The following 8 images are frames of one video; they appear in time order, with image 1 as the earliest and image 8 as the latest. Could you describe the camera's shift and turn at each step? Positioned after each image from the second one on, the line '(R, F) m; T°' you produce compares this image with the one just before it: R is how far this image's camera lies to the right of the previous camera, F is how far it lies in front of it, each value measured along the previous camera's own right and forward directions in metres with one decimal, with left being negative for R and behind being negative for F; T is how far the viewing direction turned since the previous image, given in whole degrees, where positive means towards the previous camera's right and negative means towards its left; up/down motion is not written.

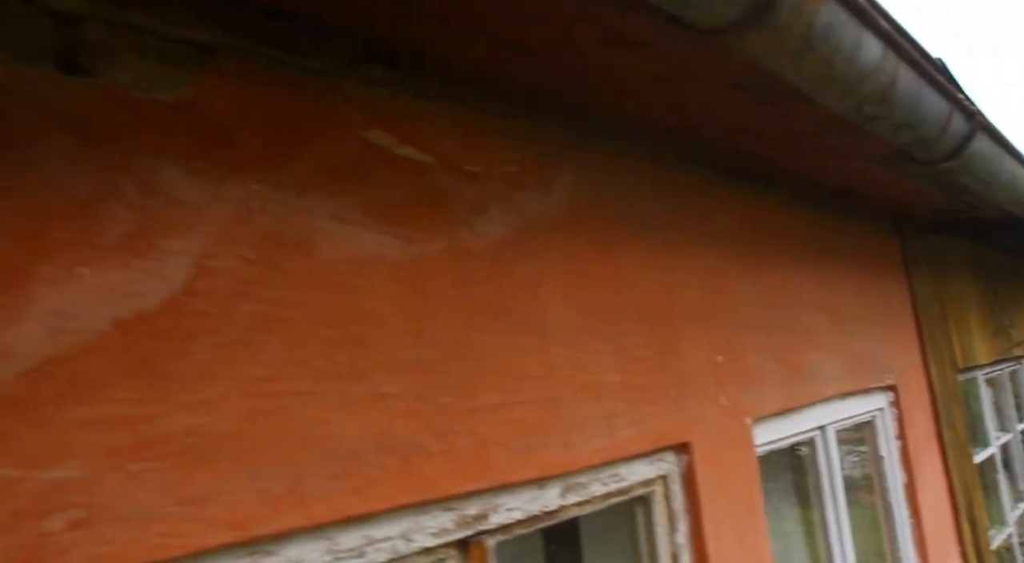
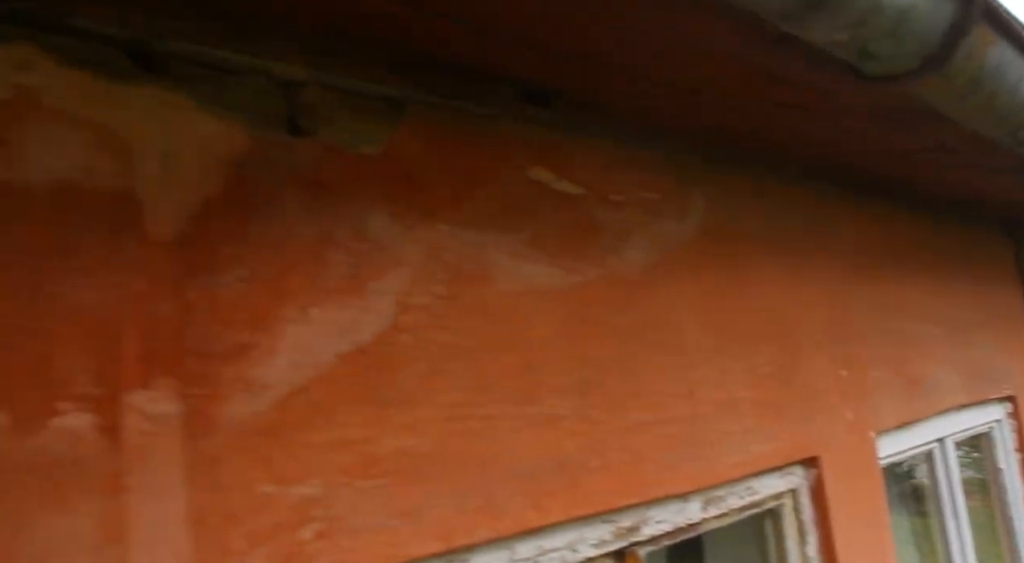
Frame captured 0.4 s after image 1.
(-0.2, -0.2) m; -5°
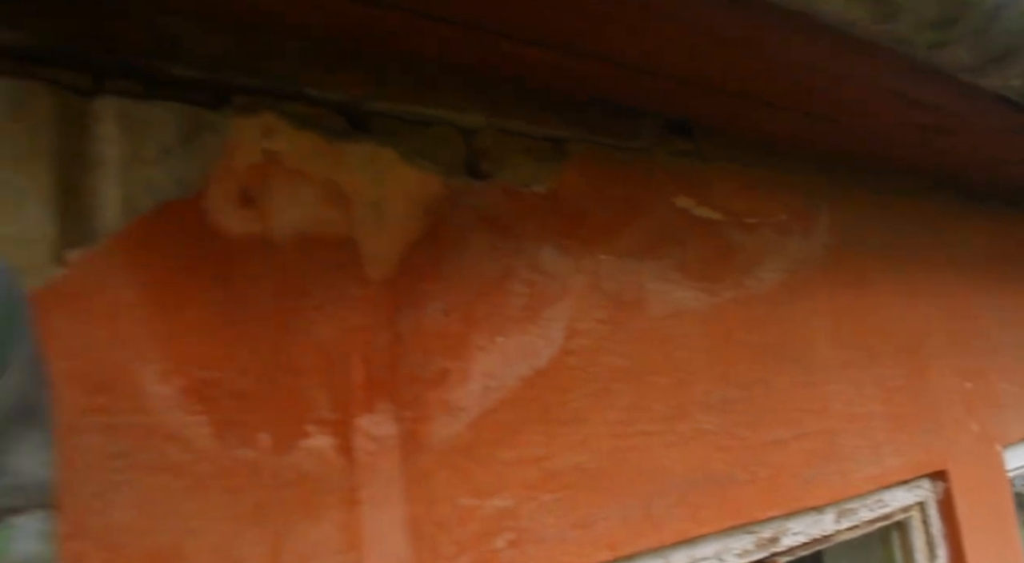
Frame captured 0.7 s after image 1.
(-0.2, -0.2) m; -5°
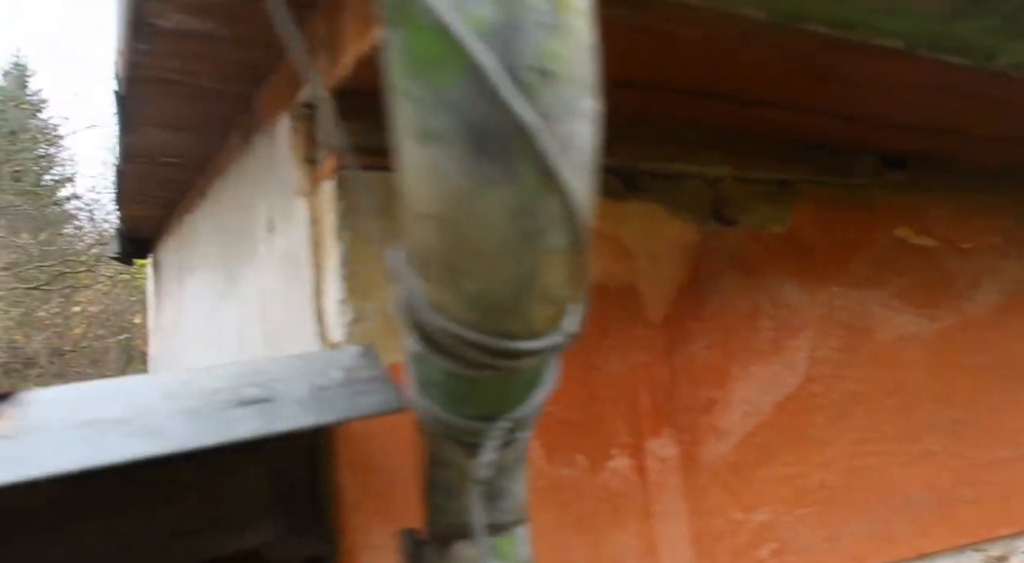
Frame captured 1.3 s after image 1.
(-0.3, -0.3) m; -9°
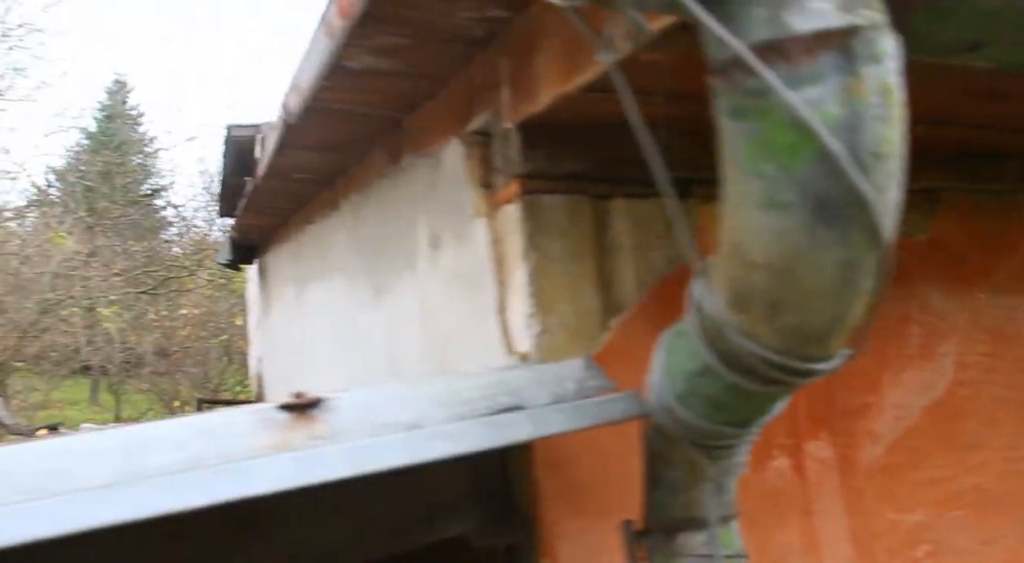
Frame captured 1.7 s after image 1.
(-0.2, -0.1) m; -5°
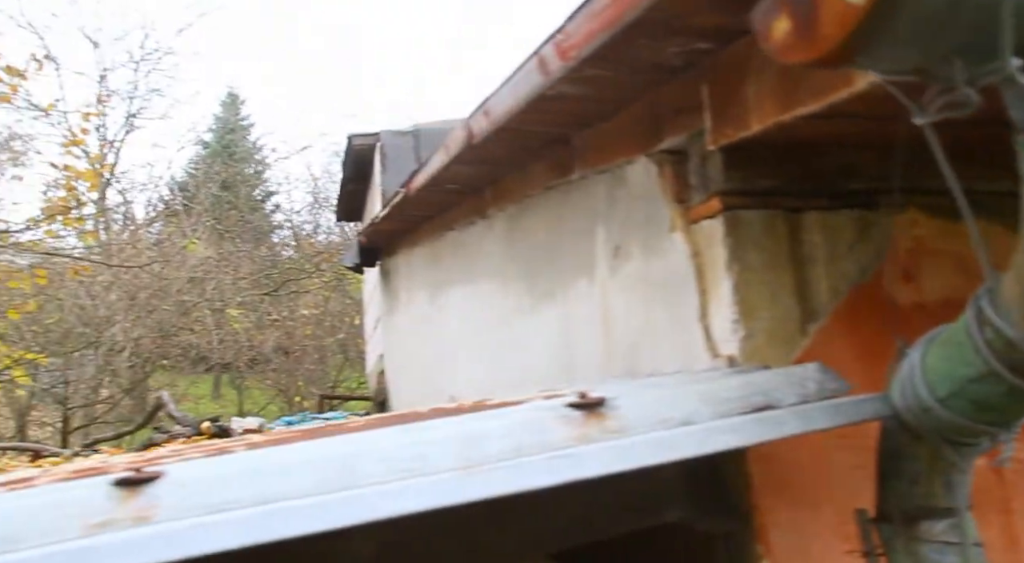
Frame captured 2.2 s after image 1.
(-0.2, -0.2) m; -7°
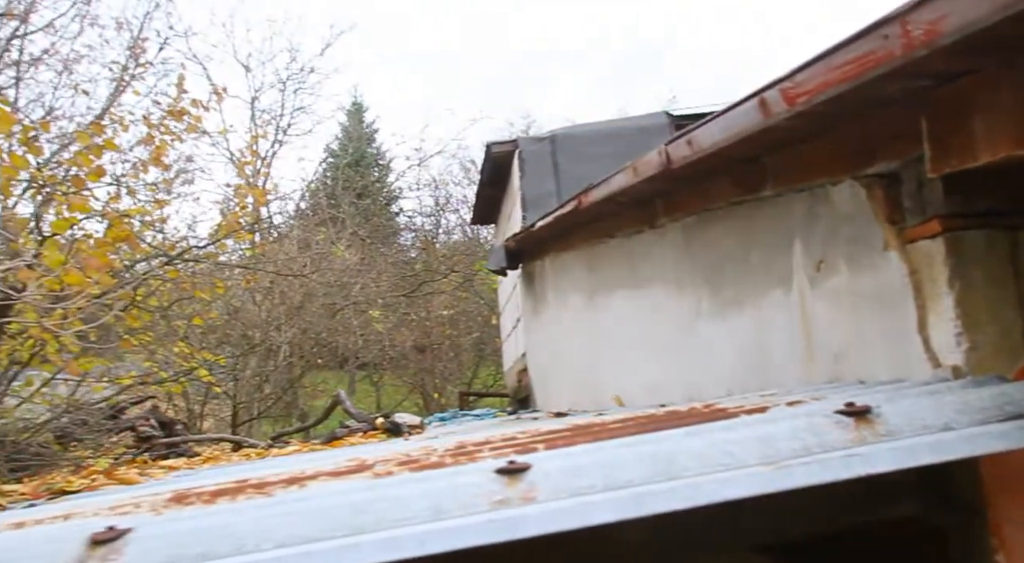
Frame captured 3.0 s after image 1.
(-0.3, -0.3) m; -8°
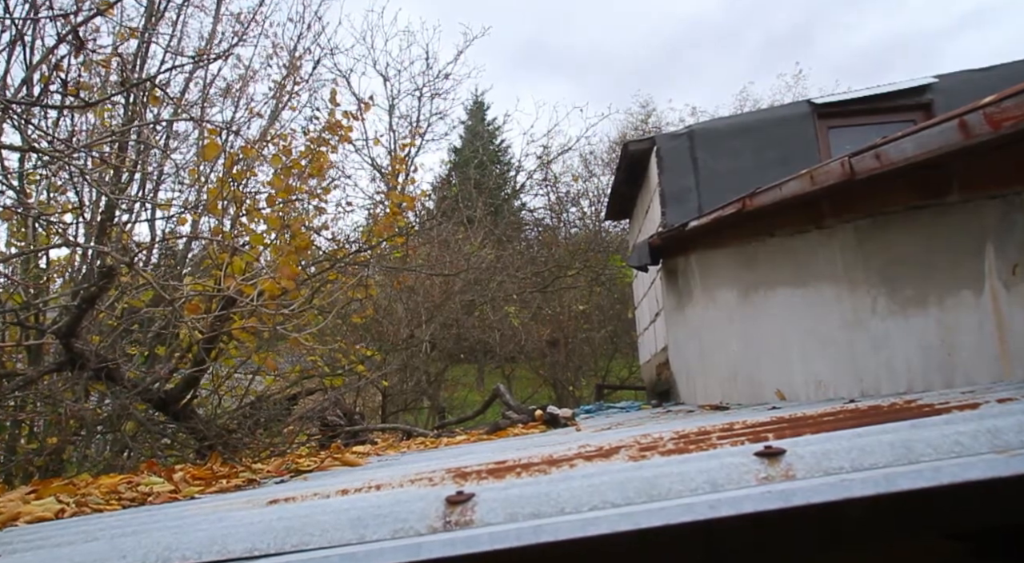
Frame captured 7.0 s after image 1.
(-0.3, -0.4) m; -8°
